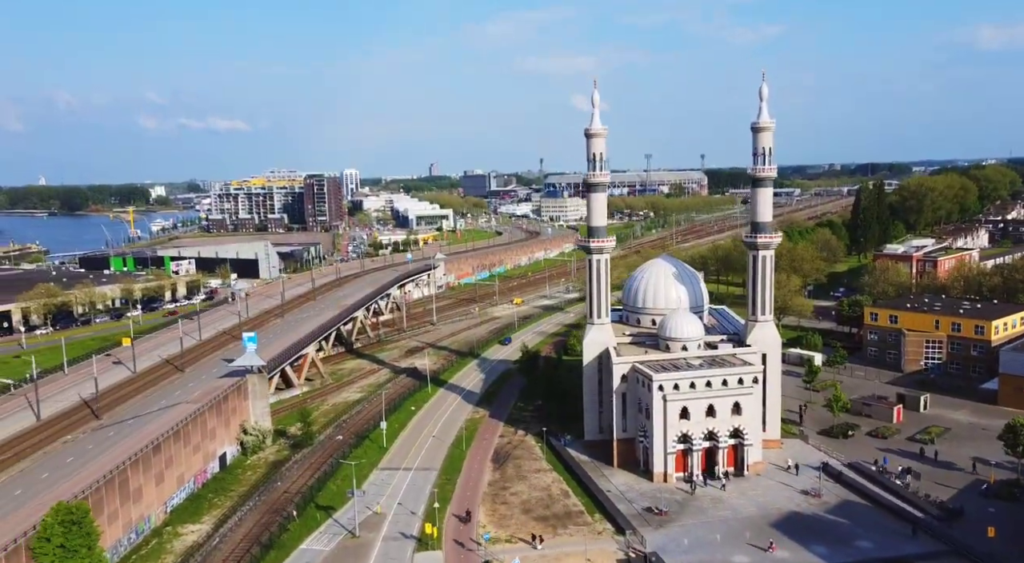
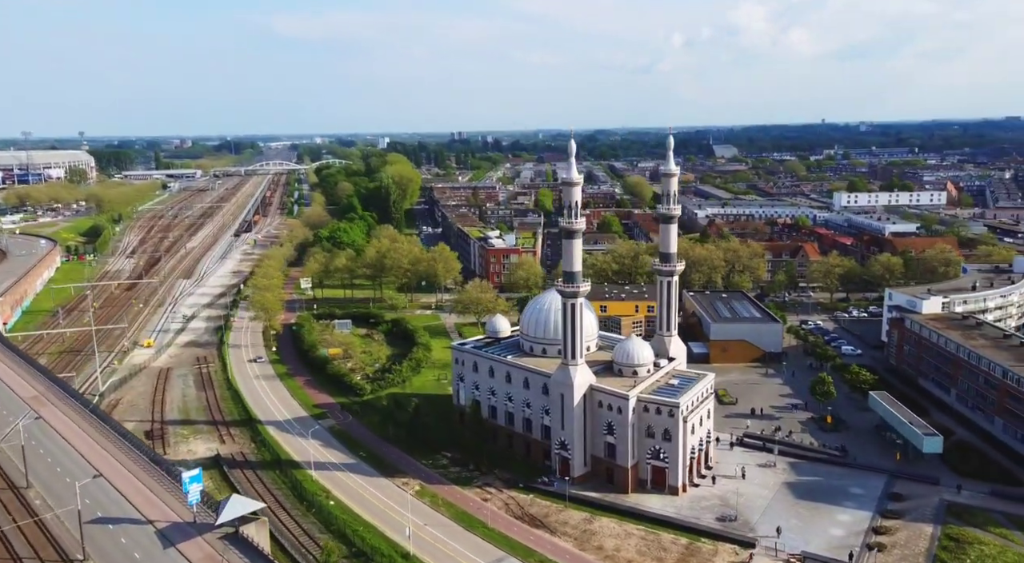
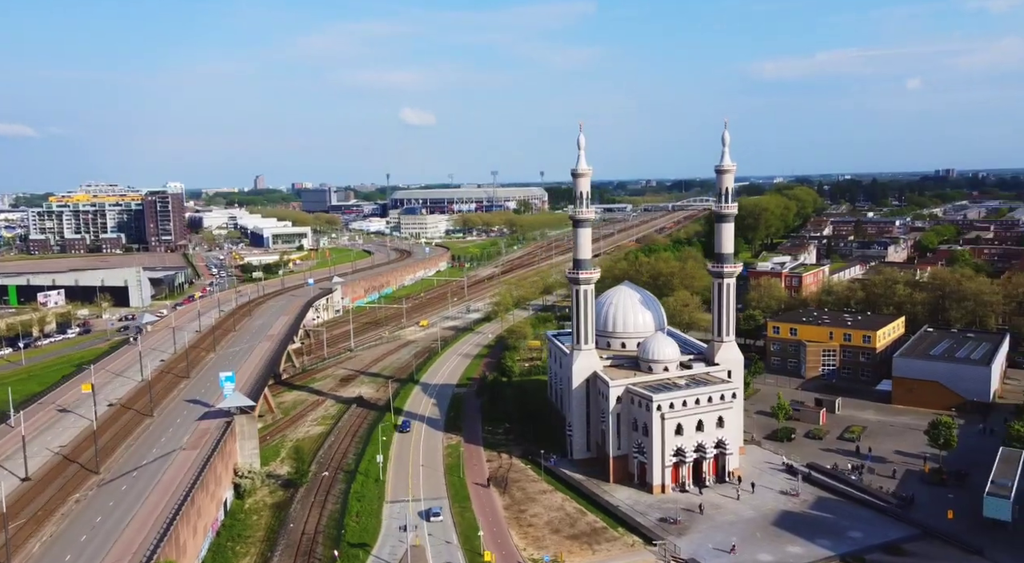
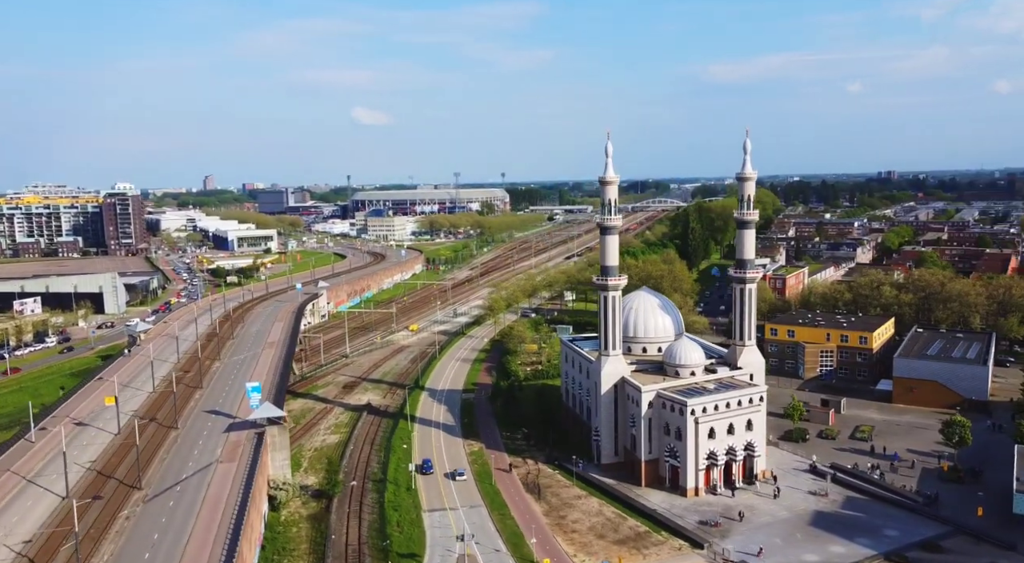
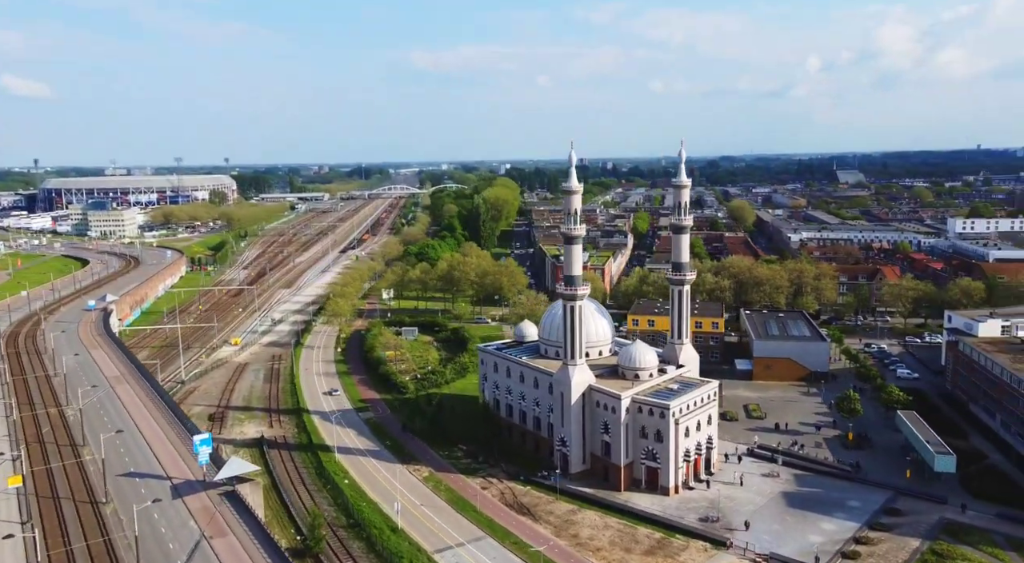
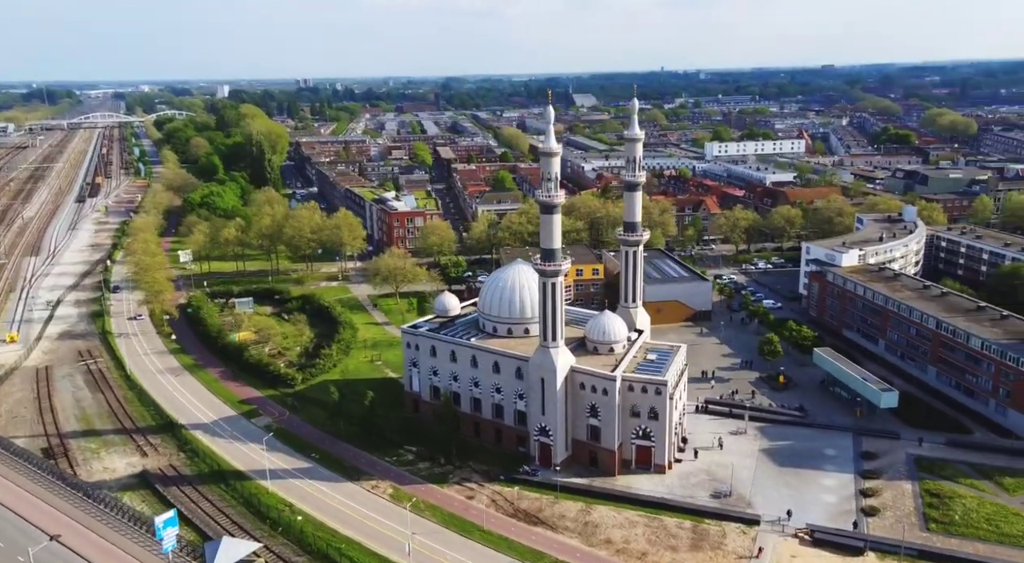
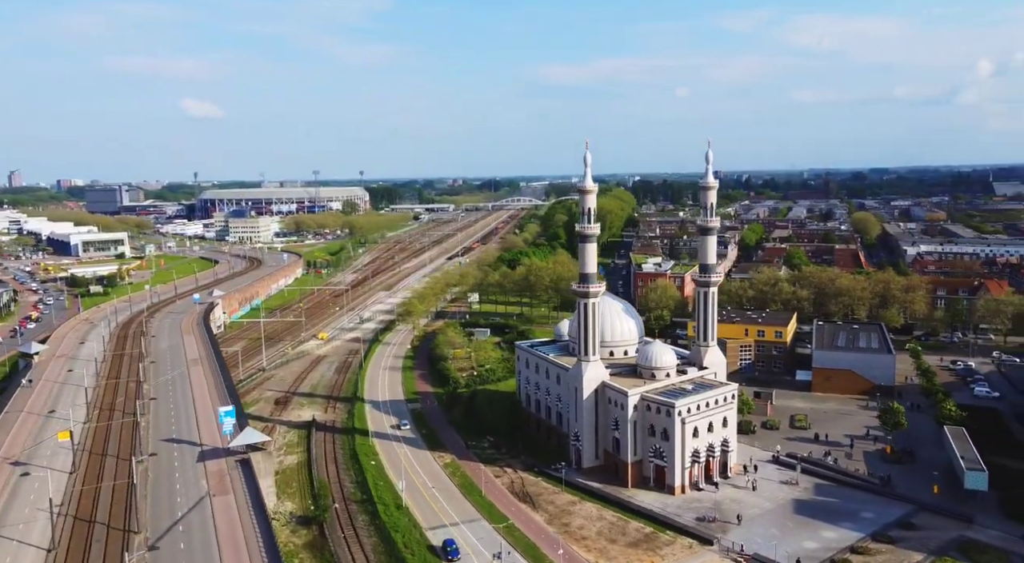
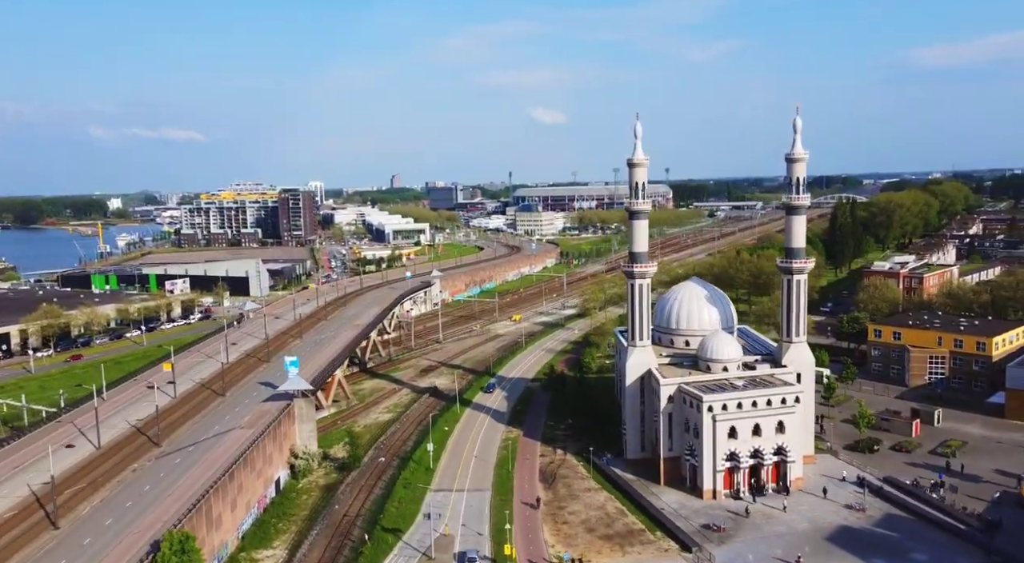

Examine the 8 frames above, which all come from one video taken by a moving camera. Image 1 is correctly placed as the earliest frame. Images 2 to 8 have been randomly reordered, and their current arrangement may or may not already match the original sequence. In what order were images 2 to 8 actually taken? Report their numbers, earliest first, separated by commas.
8, 3, 4, 7, 5, 2, 6
